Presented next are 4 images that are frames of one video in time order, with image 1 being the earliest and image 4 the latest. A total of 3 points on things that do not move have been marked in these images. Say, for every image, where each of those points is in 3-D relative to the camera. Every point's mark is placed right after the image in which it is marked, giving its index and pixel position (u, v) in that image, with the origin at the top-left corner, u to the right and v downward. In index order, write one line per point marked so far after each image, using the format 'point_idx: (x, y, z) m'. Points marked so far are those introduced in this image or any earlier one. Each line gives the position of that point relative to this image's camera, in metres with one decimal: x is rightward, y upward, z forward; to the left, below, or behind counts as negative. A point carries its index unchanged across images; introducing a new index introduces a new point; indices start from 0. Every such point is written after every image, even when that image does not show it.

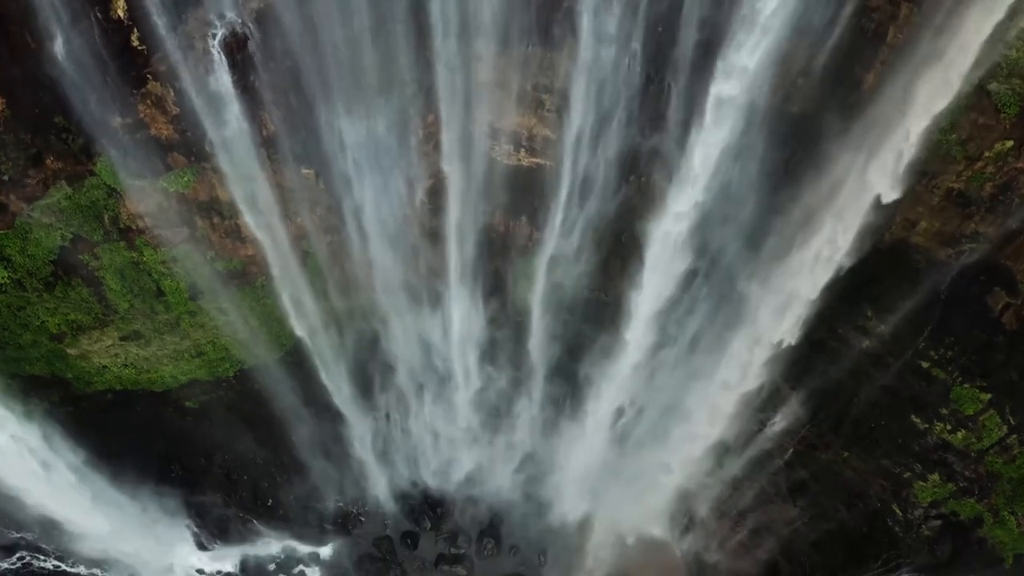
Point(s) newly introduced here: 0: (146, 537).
0: (-6.3, -4.3, +12.3) m
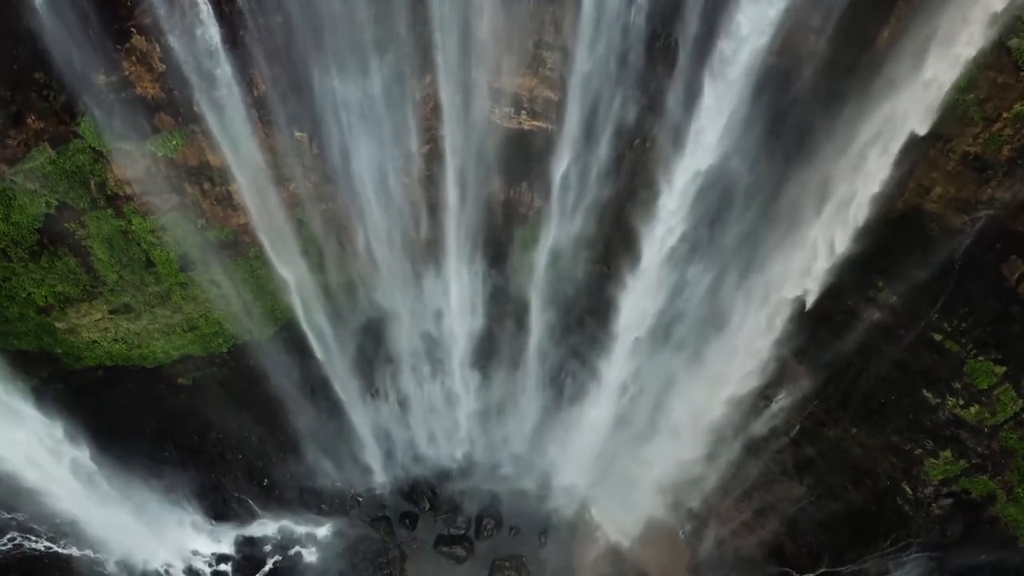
0: (-6.2, -3.9, +12.0) m
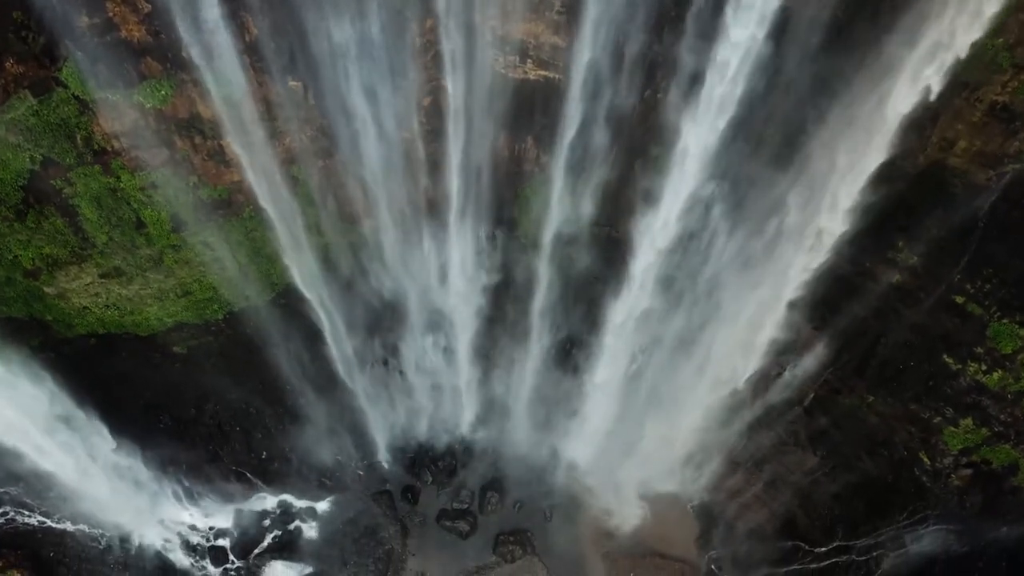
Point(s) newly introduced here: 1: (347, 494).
0: (-6.2, -3.4, +11.7) m
1: (-2.7, -3.4, +11.8) m
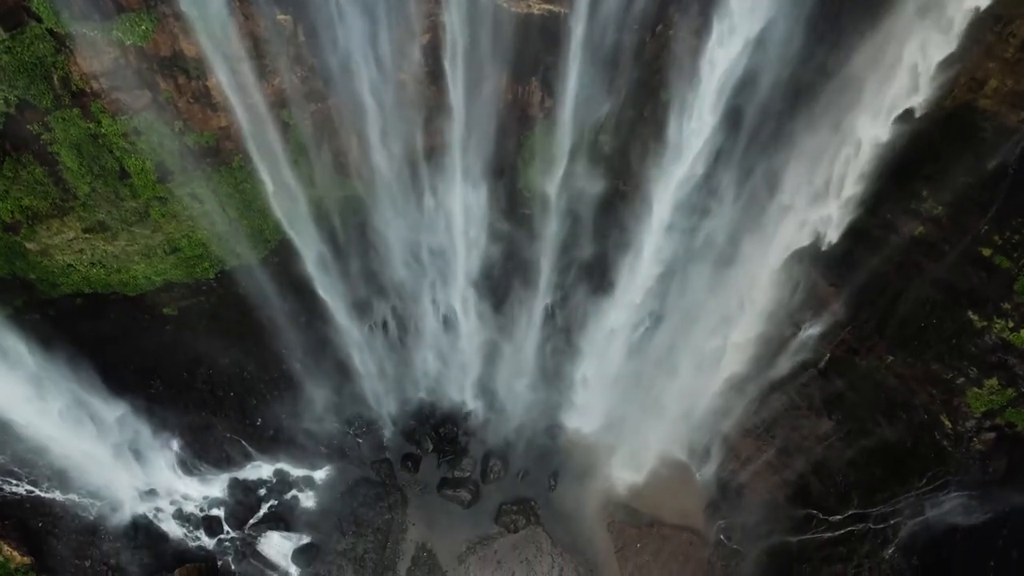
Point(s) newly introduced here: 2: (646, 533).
0: (-6.1, -2.7, +11.3) m
1: (-2.7, -2.7, +11.4) m
2: (+2.1, -3.9, +11.3) m
